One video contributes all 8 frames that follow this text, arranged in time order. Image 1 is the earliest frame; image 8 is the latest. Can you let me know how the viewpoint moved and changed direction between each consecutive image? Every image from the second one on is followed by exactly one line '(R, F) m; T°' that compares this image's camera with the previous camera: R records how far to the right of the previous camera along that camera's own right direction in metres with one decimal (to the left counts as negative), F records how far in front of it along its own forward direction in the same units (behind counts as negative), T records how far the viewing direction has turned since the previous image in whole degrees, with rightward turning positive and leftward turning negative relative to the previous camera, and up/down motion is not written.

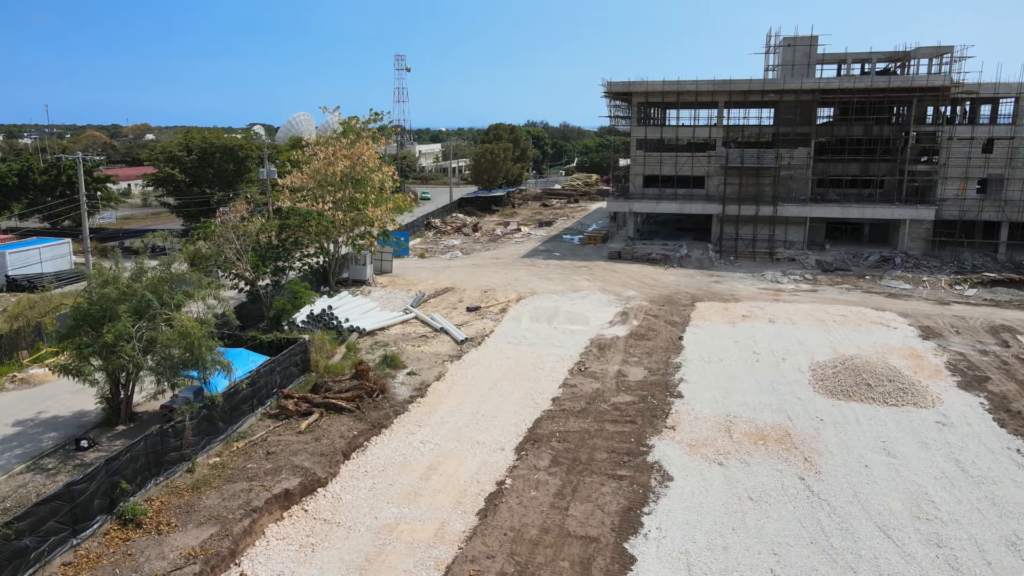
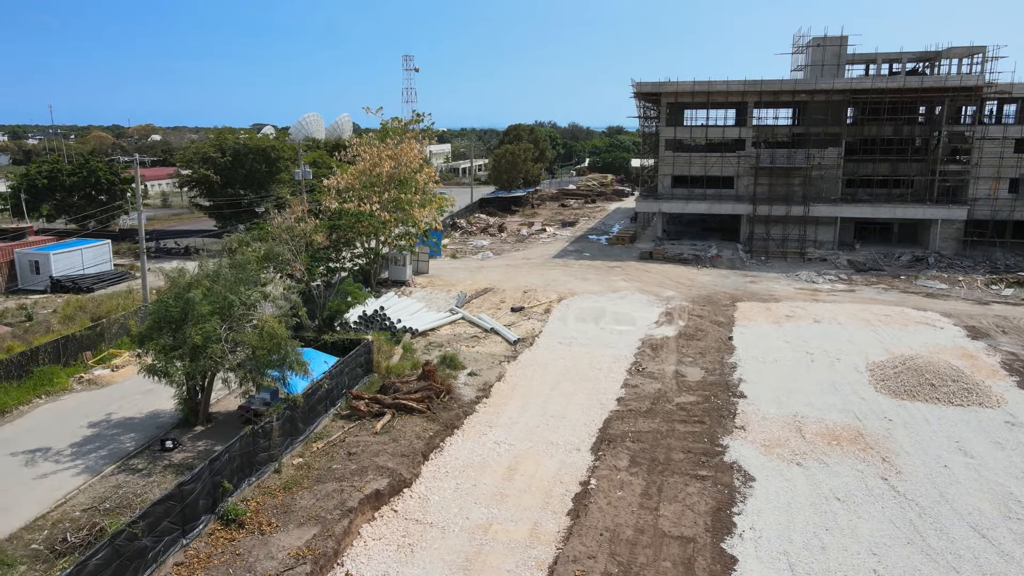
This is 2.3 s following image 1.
(-1.3, 0.0) m; 0°
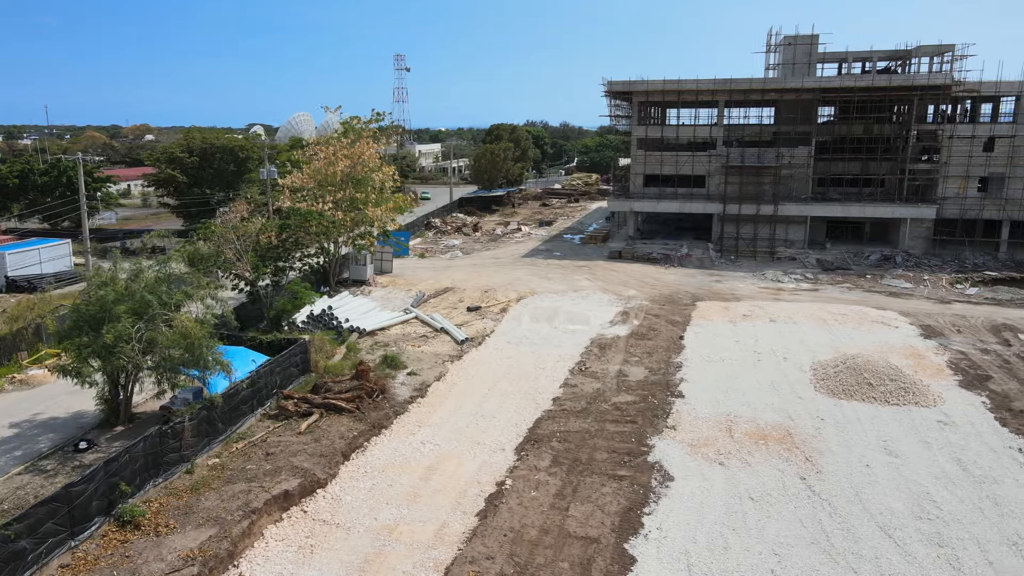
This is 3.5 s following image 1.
(+1.3, +0.1) m; 0°
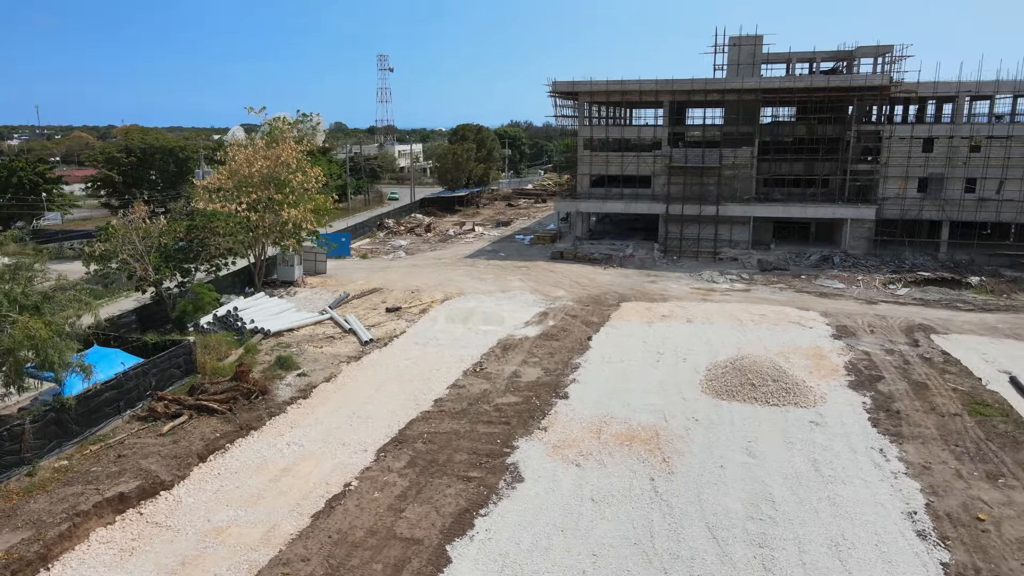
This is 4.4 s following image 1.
(+2.4, 0.0) m; 0°
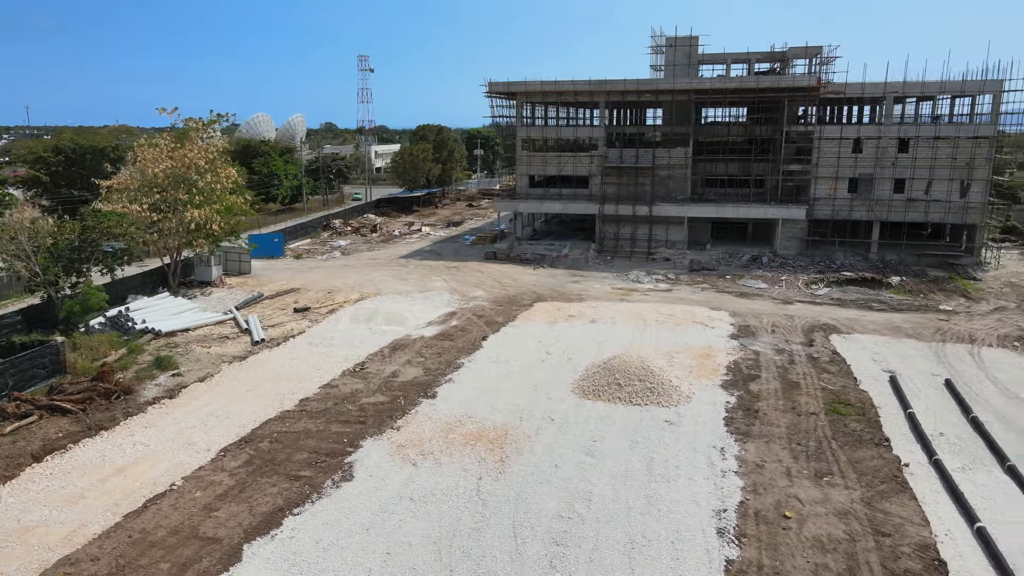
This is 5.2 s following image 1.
(+2.7, -0.1) m; 0°
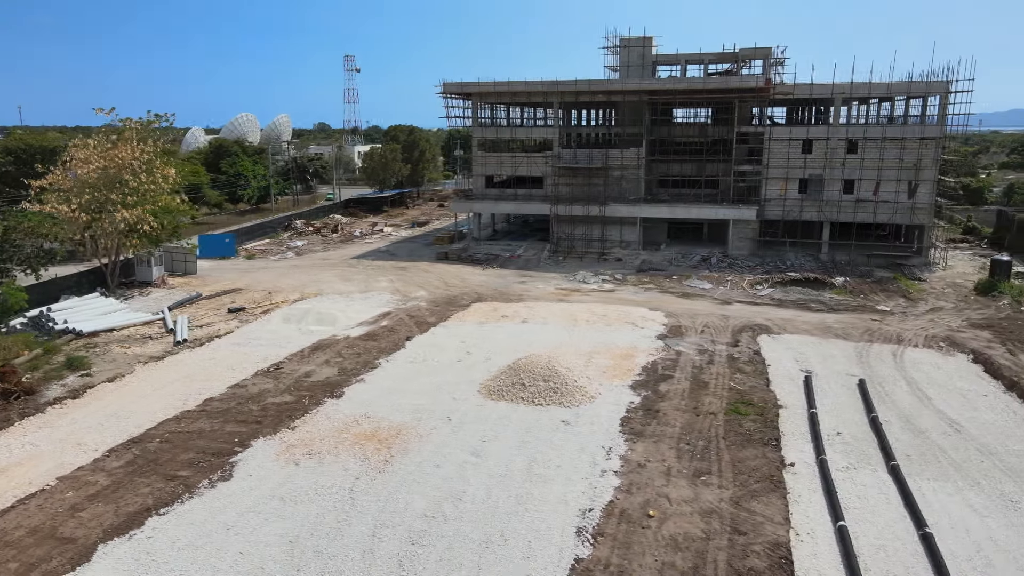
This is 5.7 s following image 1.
(+1.9, -0.1) m; 0°
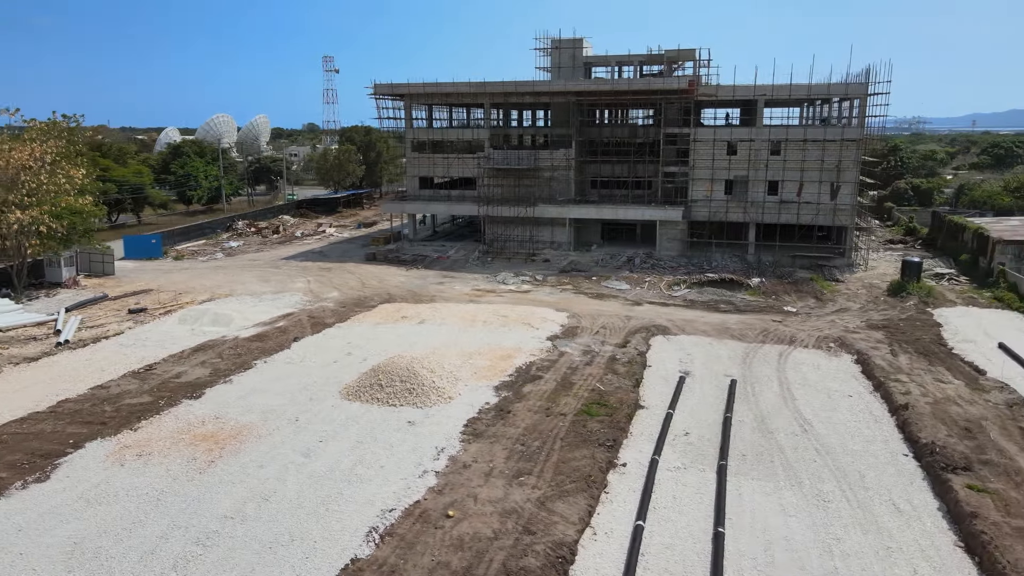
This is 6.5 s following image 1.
(+2.9, -0.1) m; 0°
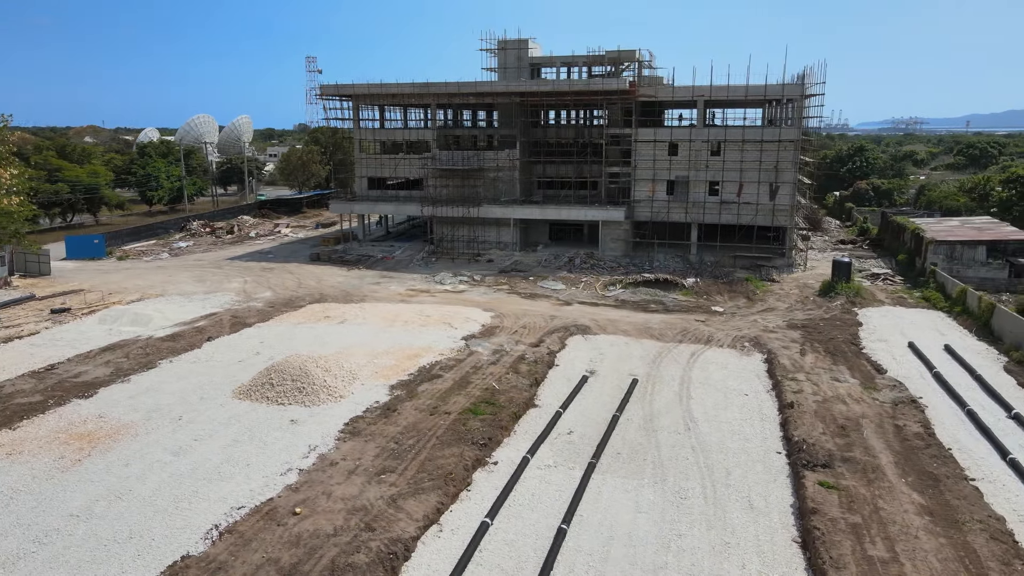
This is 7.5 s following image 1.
(+2.2, -0.1) m; 0°
